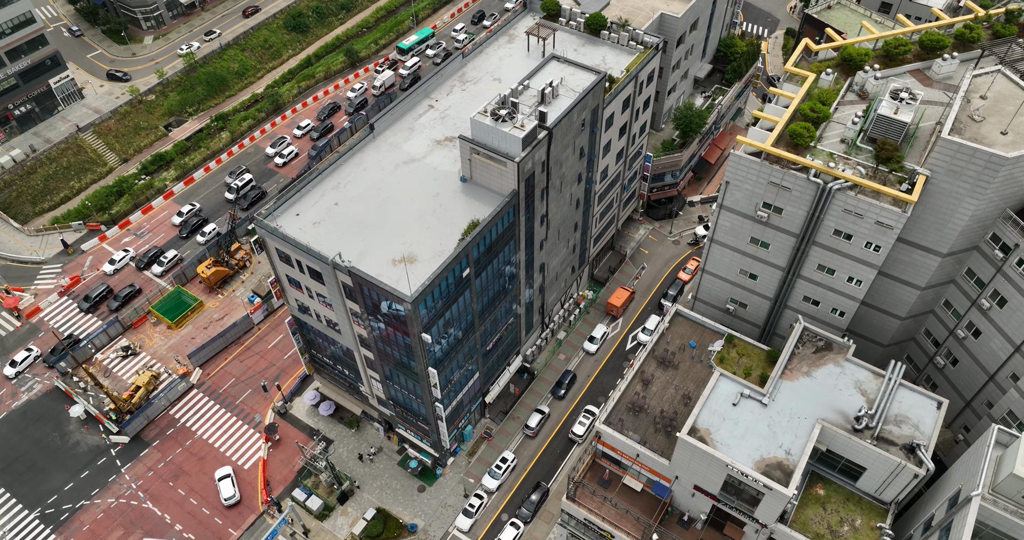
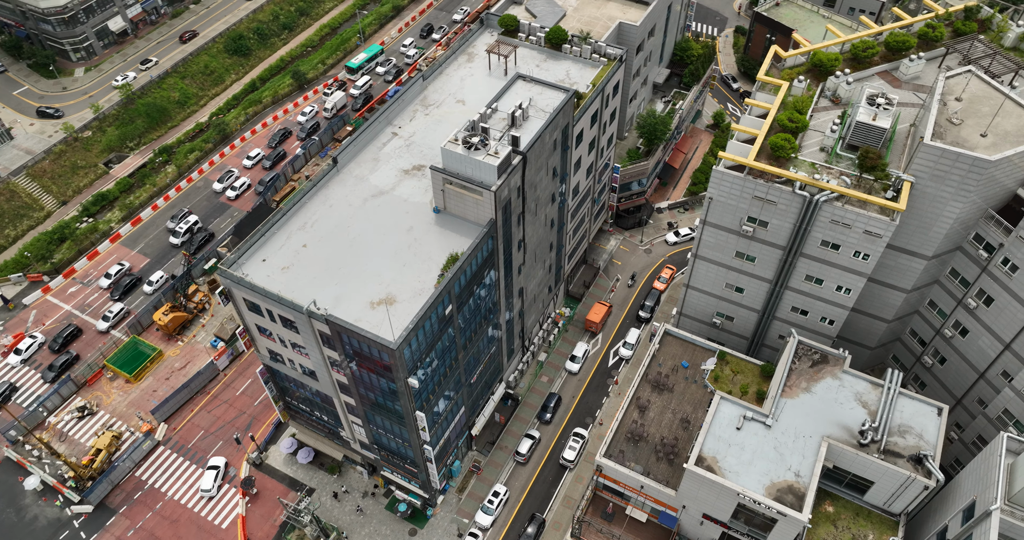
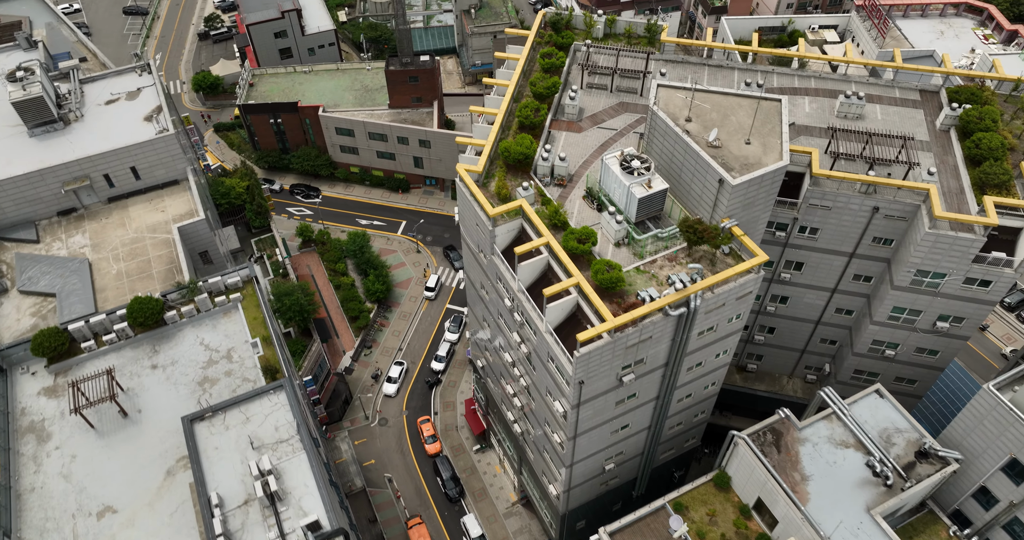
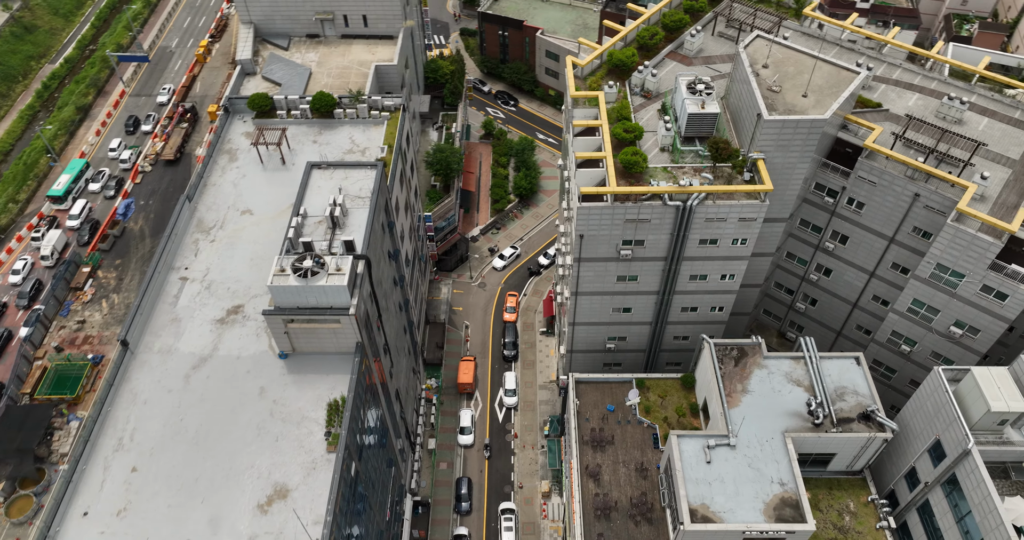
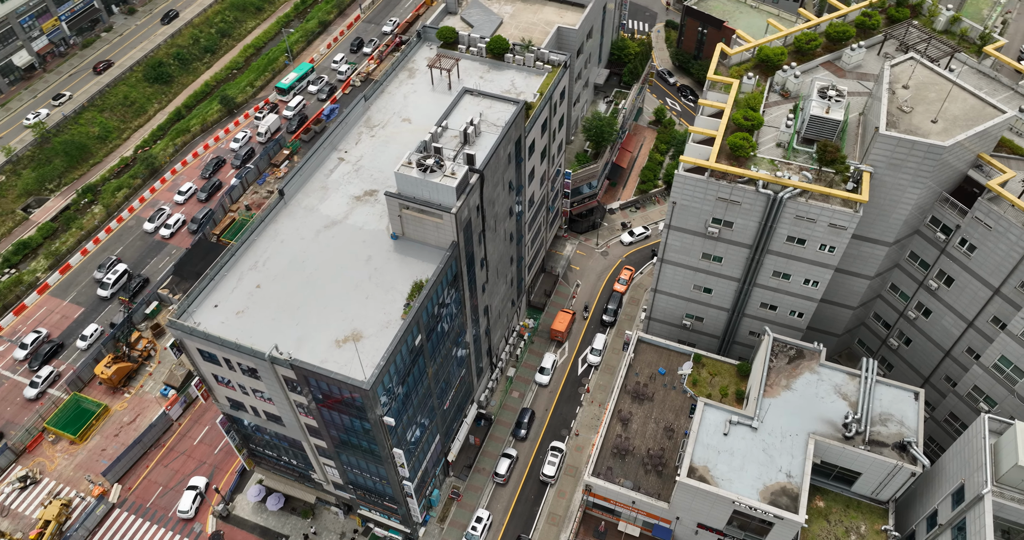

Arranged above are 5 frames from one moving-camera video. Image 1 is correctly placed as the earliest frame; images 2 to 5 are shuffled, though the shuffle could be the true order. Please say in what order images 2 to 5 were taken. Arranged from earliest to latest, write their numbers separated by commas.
2, 5, 4, 3
